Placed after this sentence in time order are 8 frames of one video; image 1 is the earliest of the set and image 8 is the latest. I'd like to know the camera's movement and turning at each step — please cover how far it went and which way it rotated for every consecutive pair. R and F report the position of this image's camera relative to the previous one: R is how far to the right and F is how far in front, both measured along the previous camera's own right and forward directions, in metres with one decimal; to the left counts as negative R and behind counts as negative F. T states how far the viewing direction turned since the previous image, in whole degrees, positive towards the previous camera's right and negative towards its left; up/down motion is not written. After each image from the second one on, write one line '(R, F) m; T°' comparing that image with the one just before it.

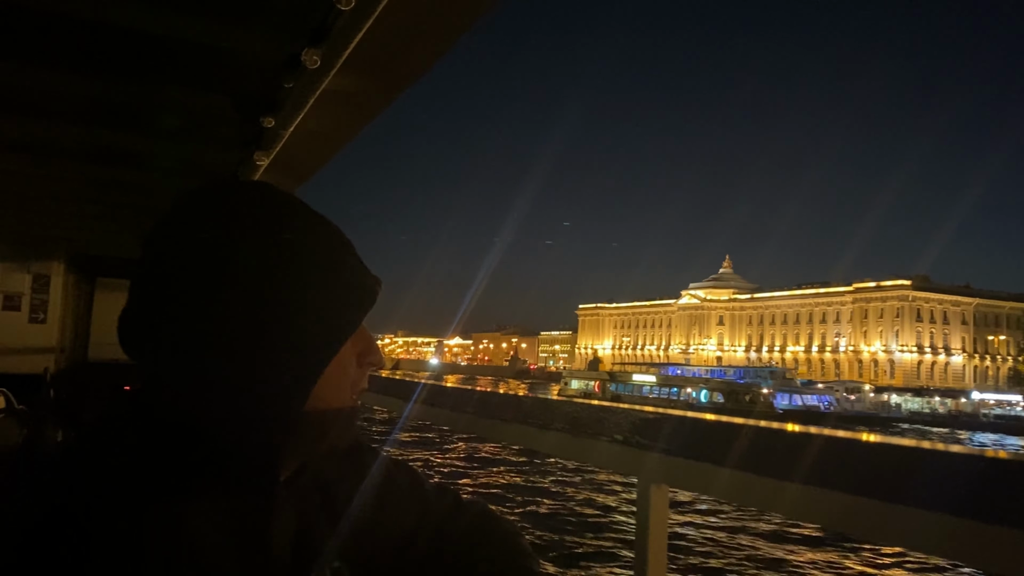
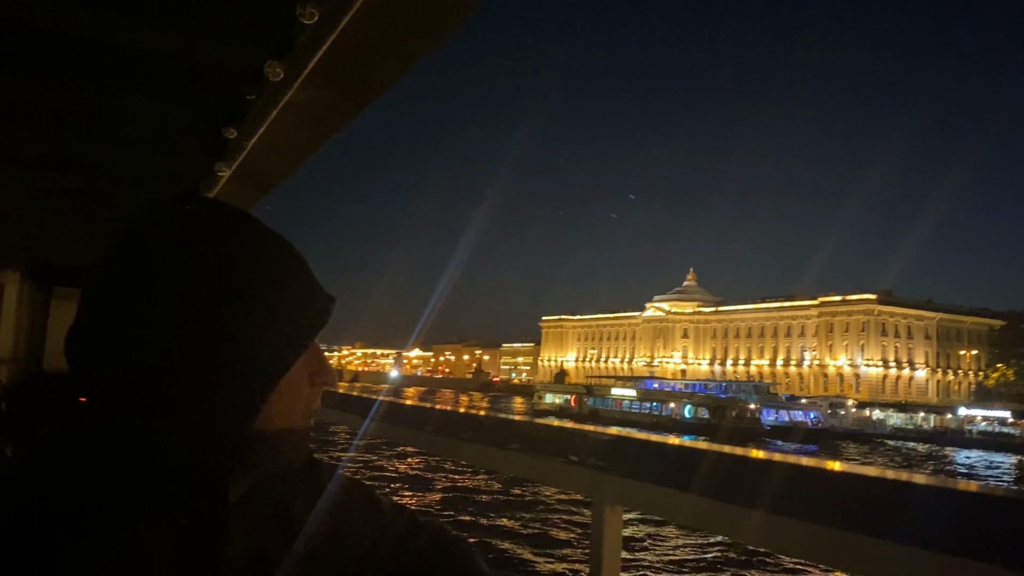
(-0.2, +0.8) m; +3°
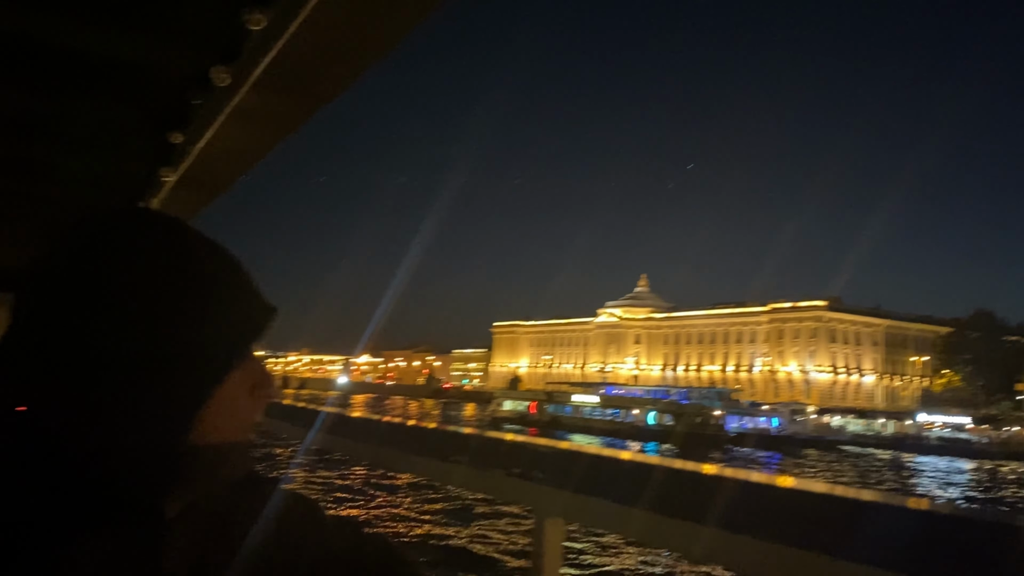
(-0.1, +0.5) m; +3°
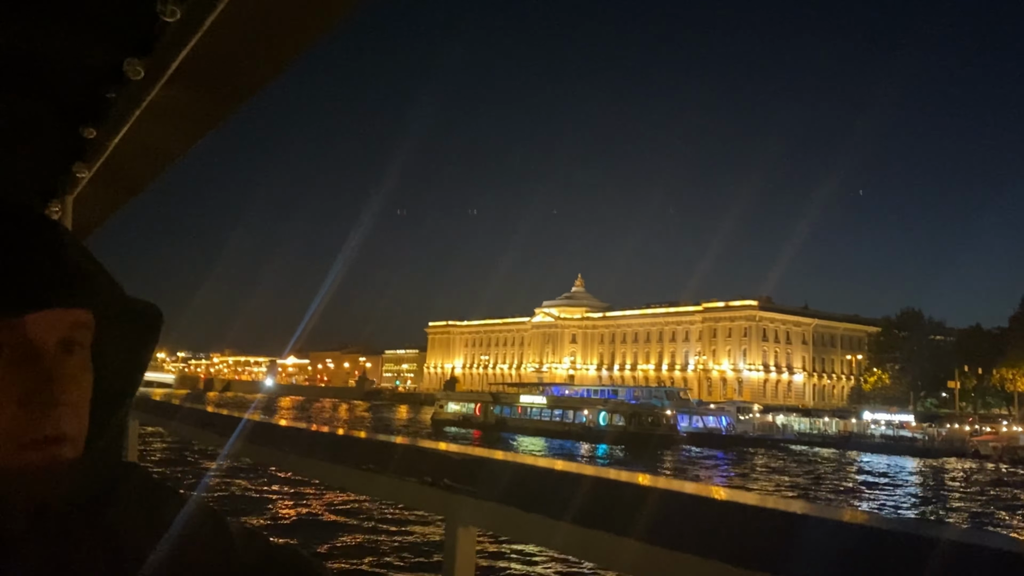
(-0.2, +0.5) m; +5°
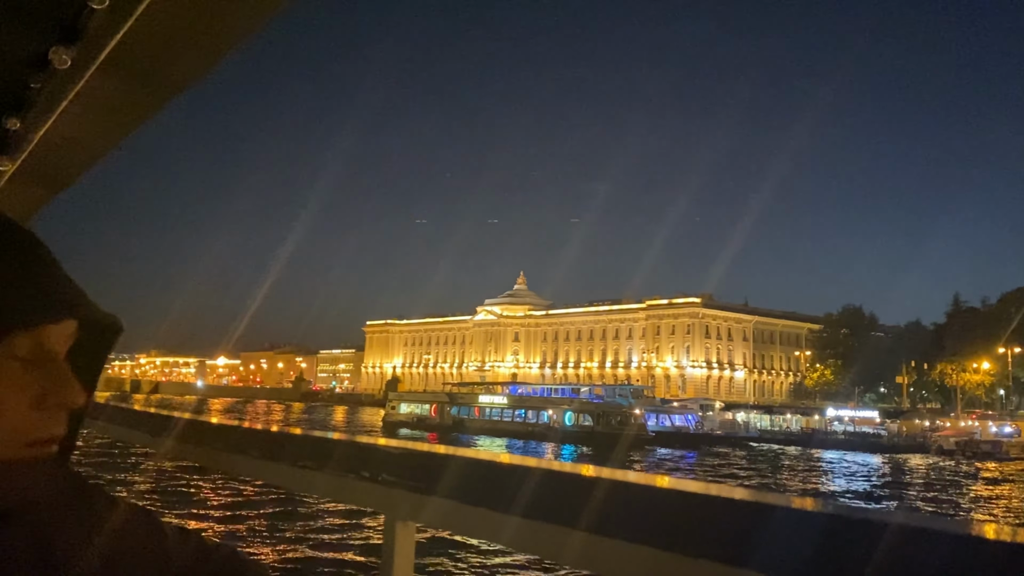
(-0.4, +0.6) m; +5°
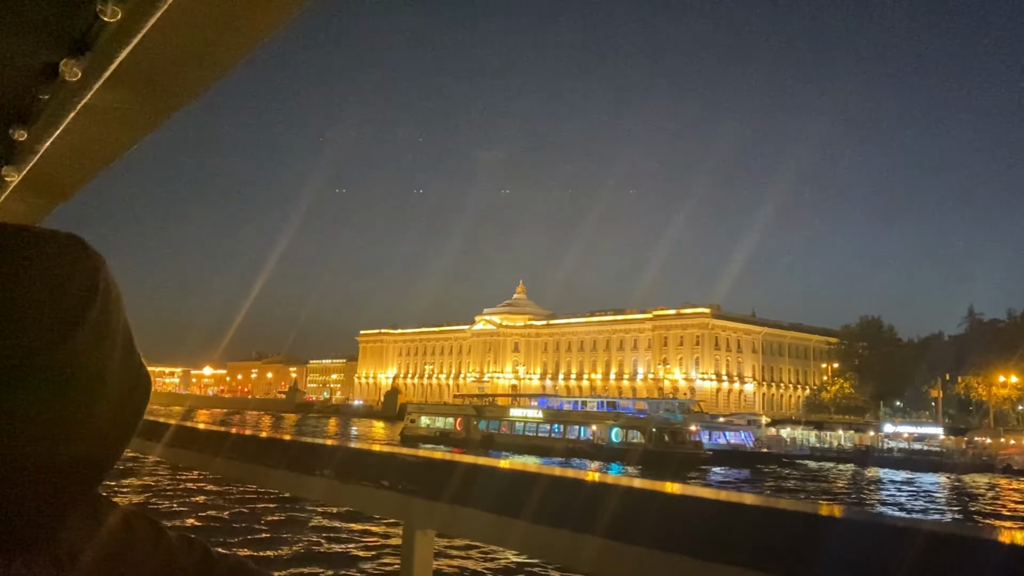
(-0.7, +1.0) m; +1°
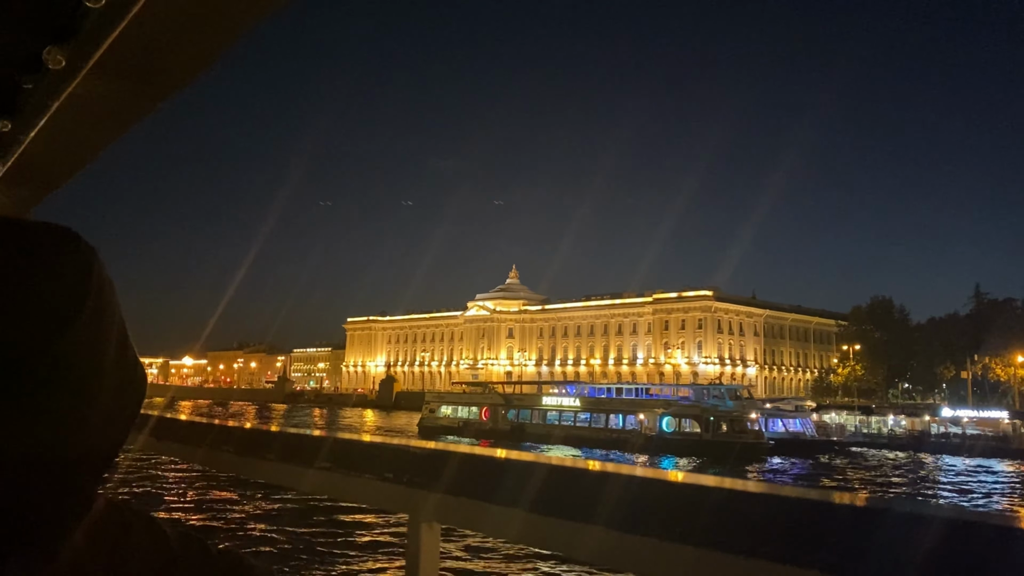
(-0.7, +0.9) m; +1°
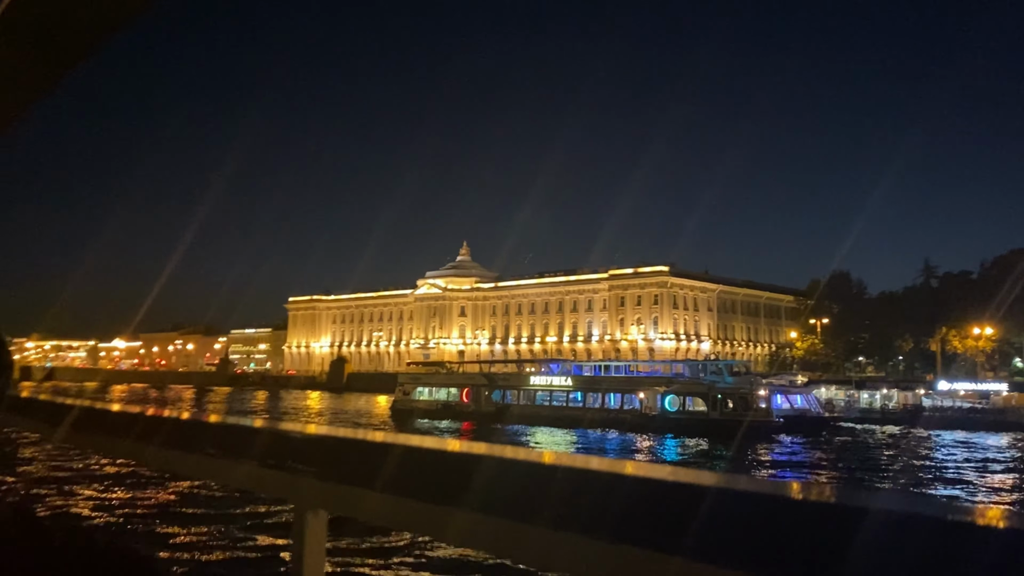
(-0.6, +0.8) m; +4°
